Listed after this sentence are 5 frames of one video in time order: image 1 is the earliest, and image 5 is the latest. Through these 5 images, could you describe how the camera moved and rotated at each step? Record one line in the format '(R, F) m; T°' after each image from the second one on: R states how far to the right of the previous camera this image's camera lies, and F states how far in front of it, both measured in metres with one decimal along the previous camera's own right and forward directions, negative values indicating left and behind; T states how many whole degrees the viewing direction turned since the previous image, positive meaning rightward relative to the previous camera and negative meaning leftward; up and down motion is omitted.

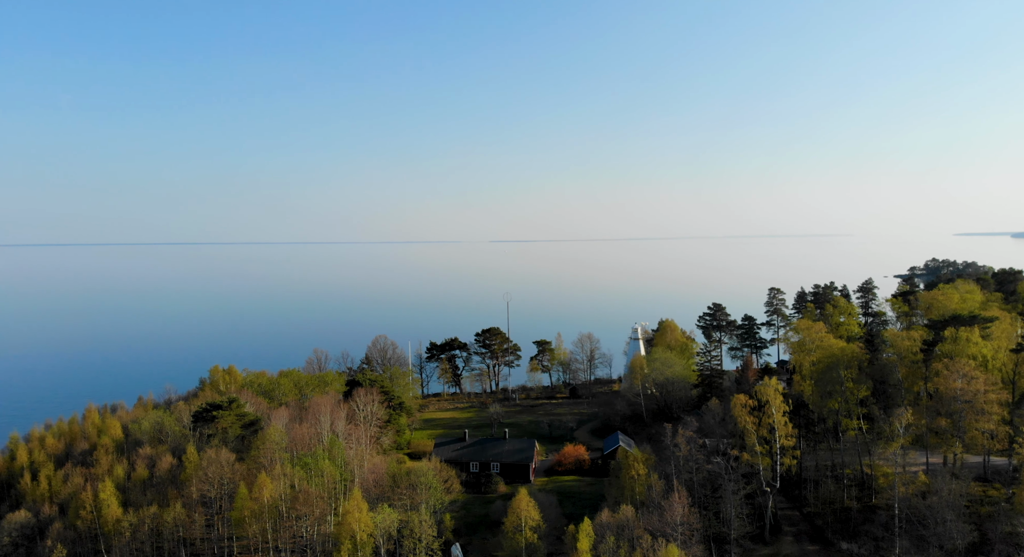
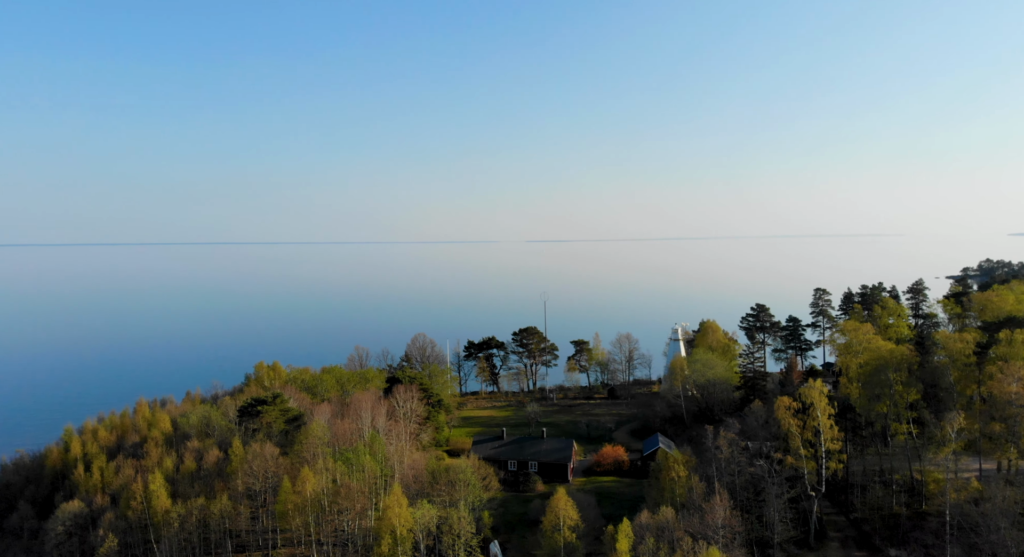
(+0.7, -0.3) m; -4°
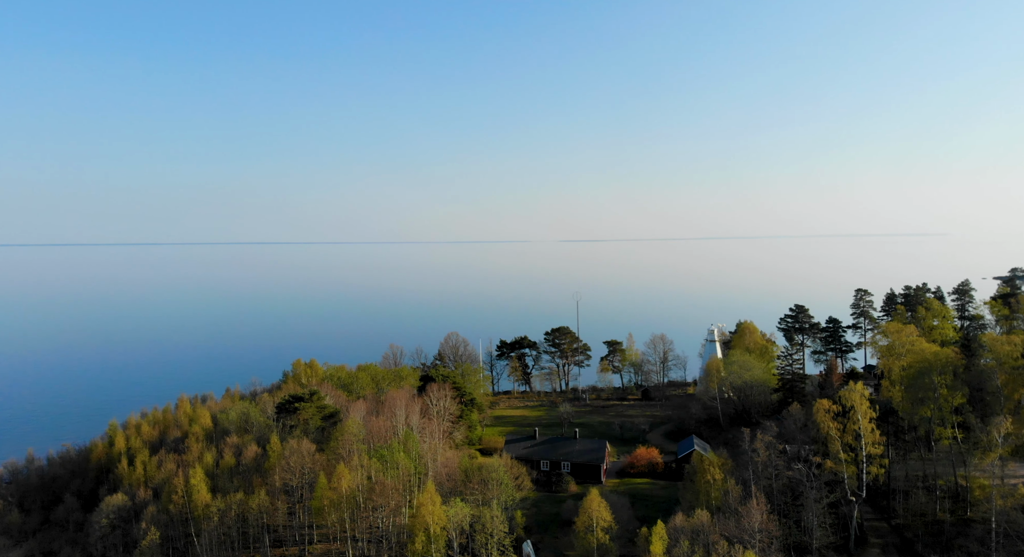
(+0.6, -0.2) m; -3°
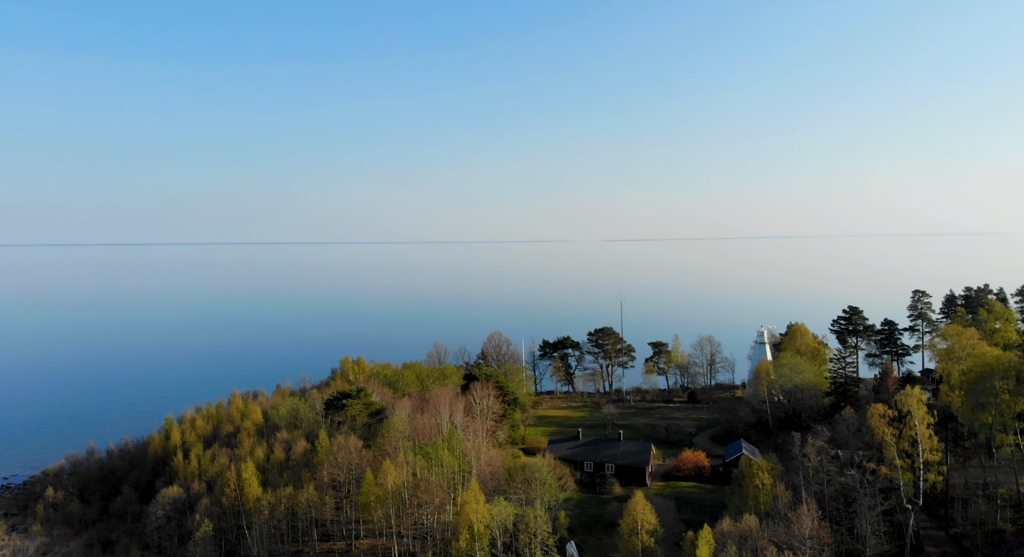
(+0.6, -0.2) m; -4°
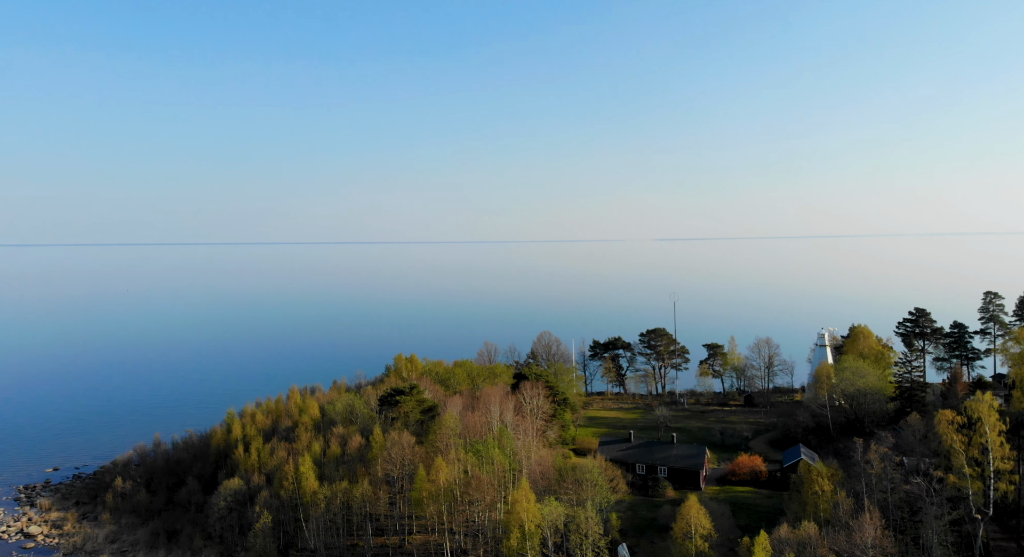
(+0.6, -0.2) m; -5°
